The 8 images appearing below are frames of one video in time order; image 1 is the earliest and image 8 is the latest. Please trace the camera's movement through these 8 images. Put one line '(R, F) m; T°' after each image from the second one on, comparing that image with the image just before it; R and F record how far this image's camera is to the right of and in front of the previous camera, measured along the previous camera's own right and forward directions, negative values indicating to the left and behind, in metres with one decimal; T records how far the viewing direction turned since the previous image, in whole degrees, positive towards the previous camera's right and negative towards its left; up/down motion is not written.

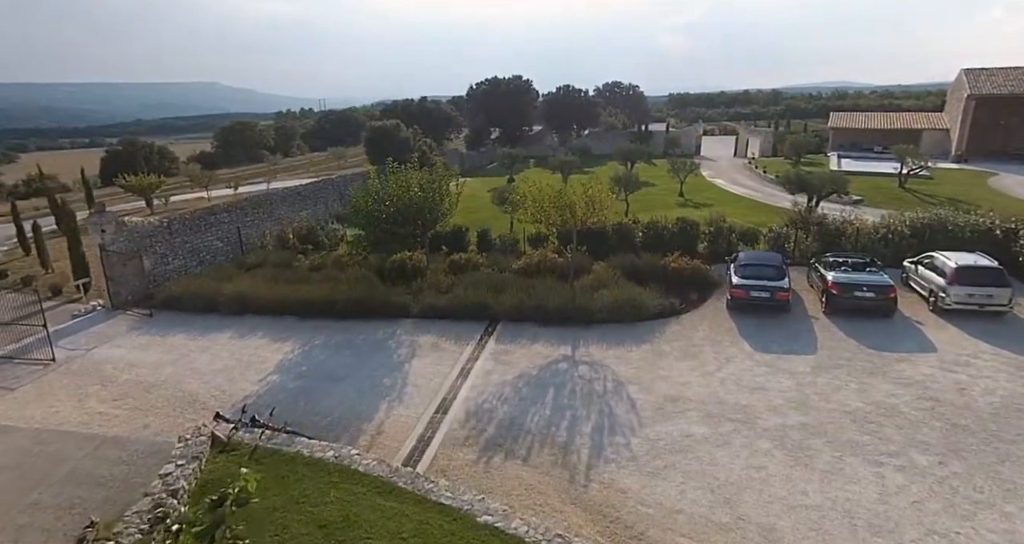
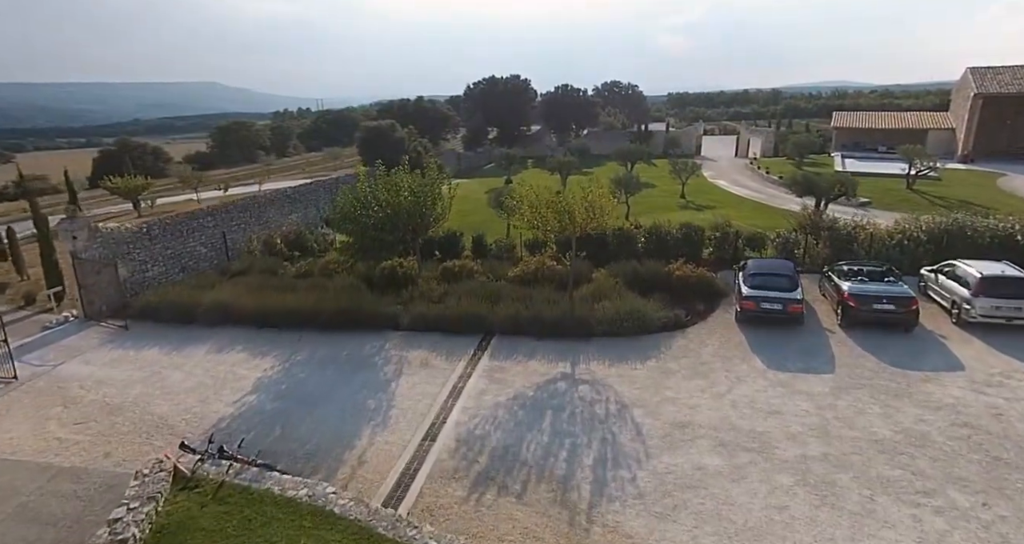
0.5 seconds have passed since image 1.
(+0.1, +0.8) m; 0°
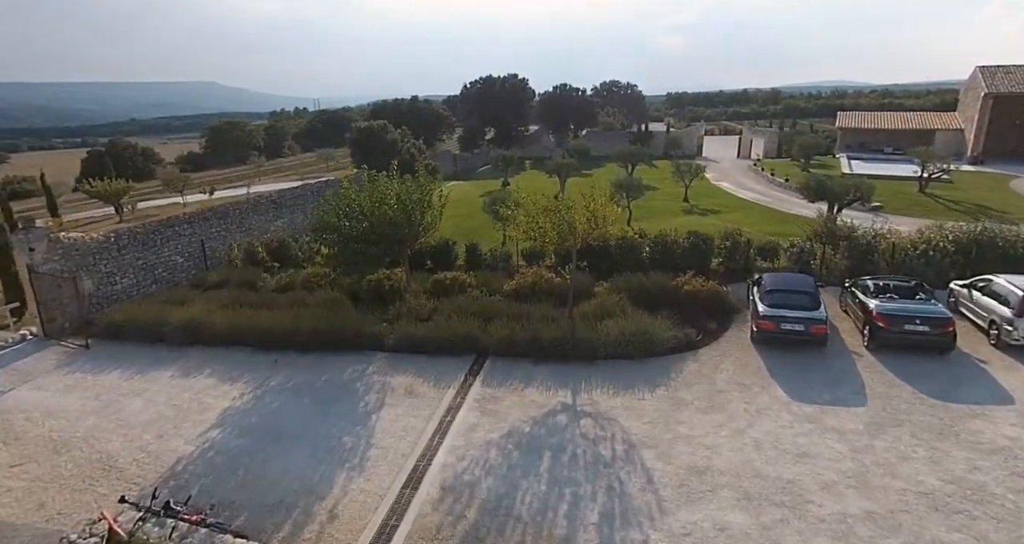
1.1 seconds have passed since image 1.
(+0.1, +1.1) m; 0°
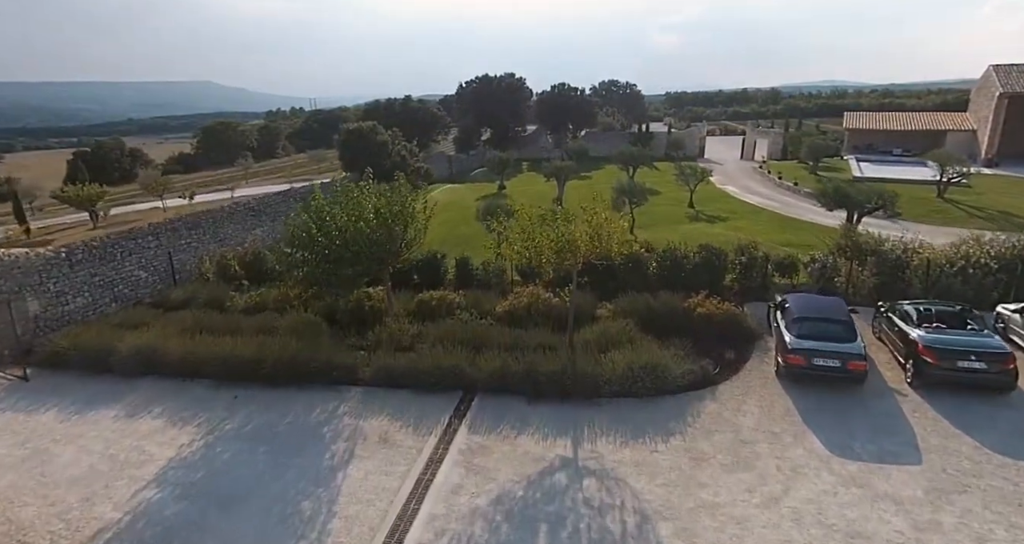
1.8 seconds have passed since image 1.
(+0.1, +1.4) m; 0°
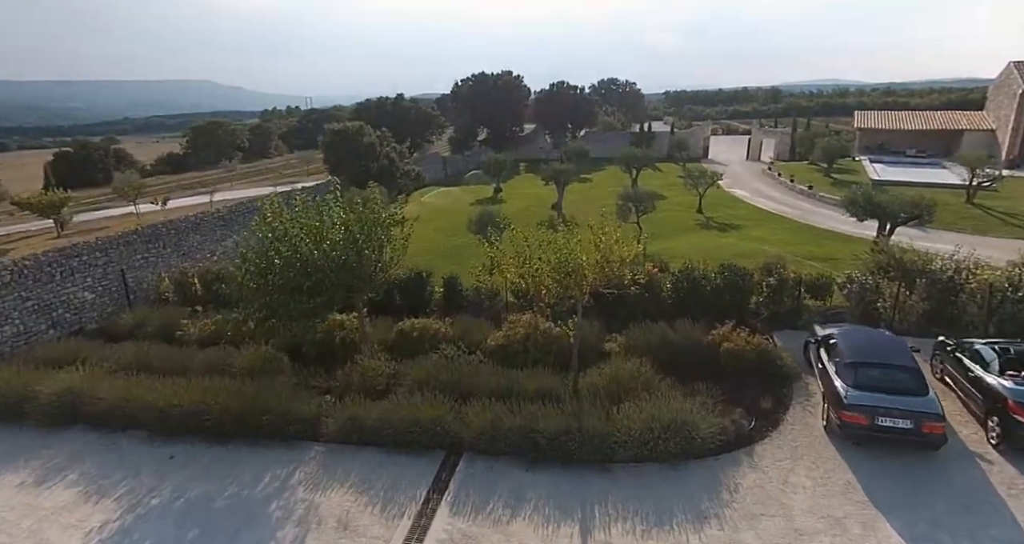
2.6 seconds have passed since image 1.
(+0.1, +1.8) m; 0°
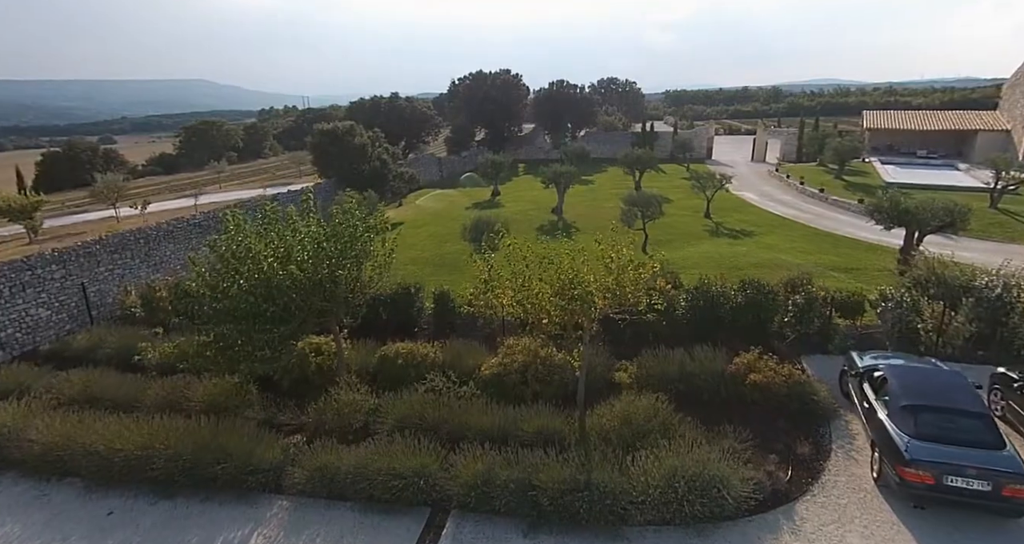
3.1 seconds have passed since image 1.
(0.0, +1.3) m; 0°
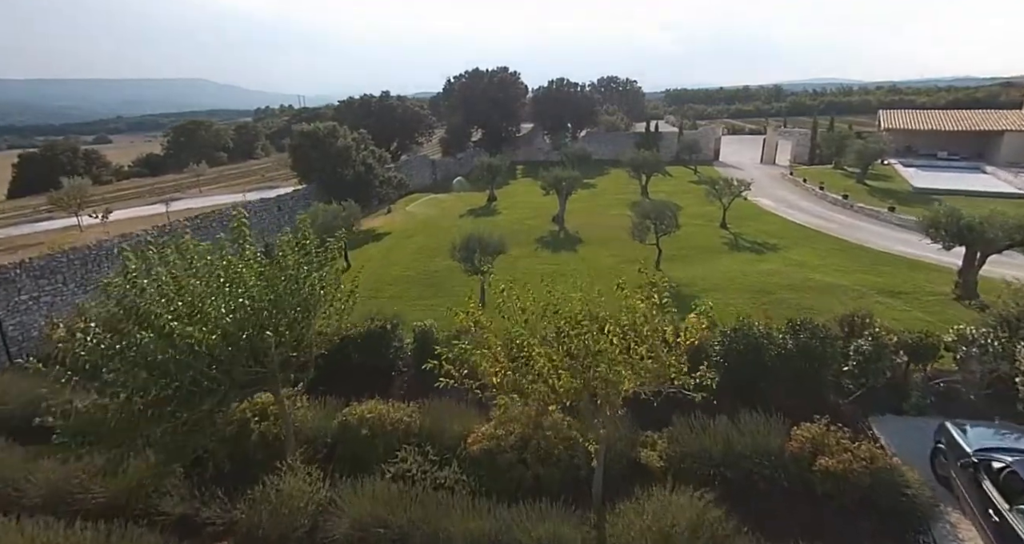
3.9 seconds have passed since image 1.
(0.0, +2.1) m; 0°
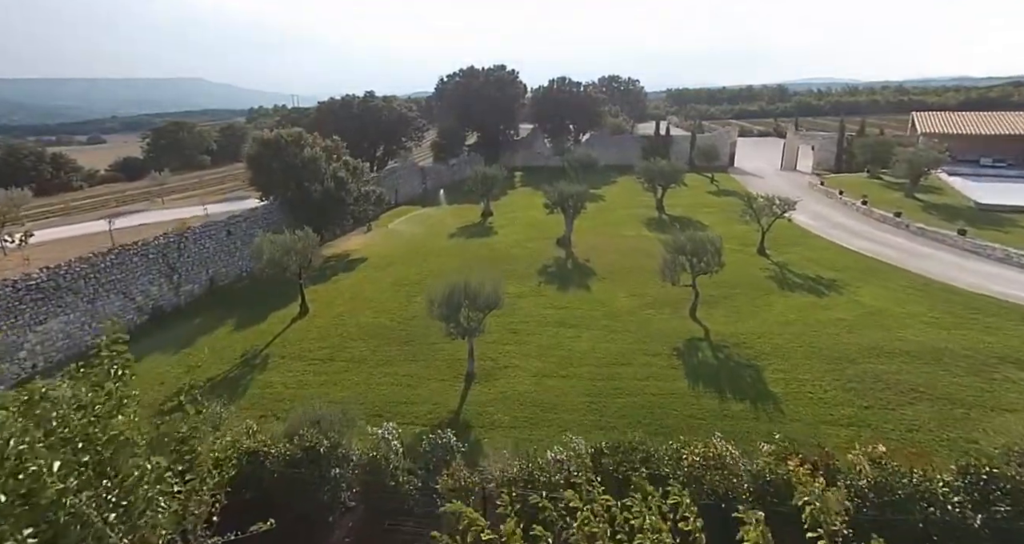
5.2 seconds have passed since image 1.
(0.0, +3.5) m; 0°
